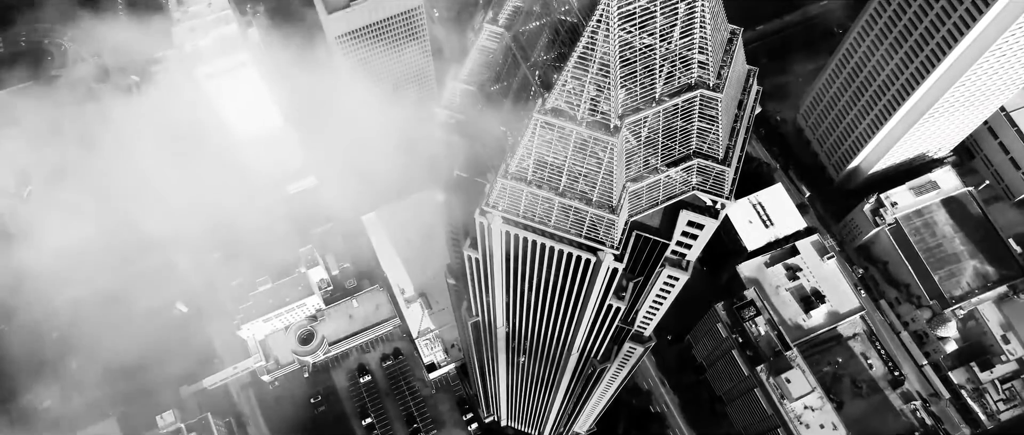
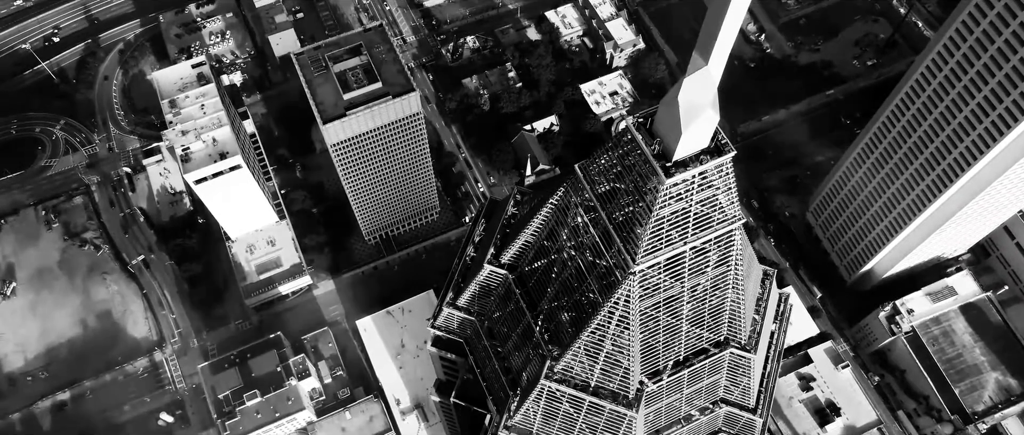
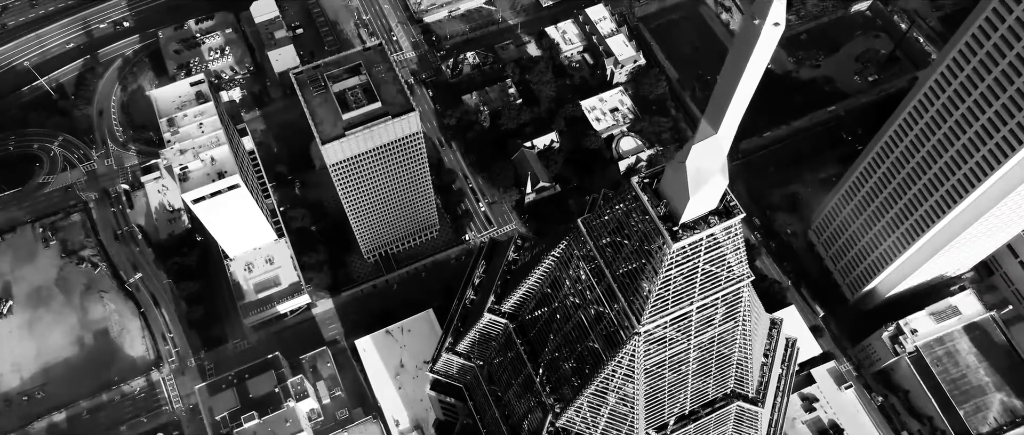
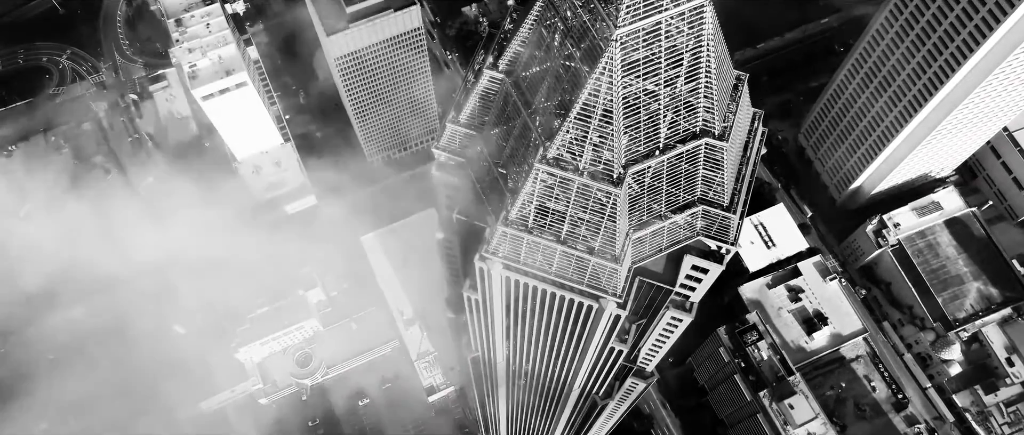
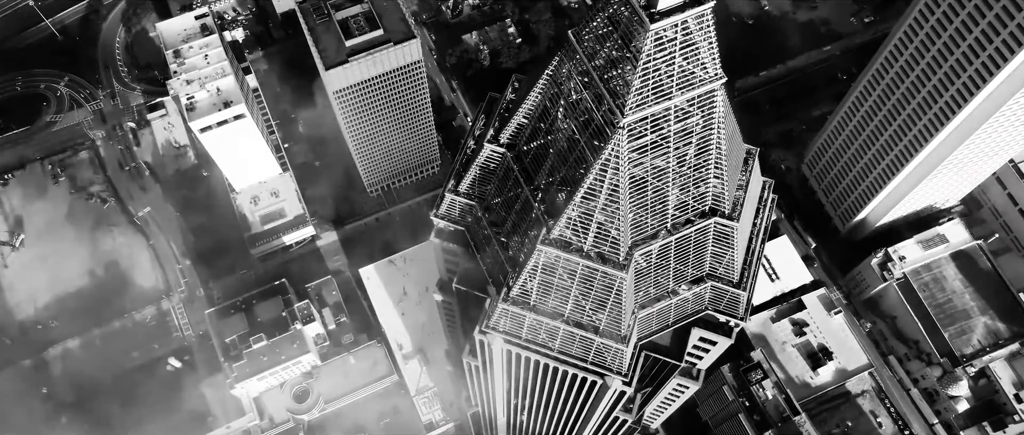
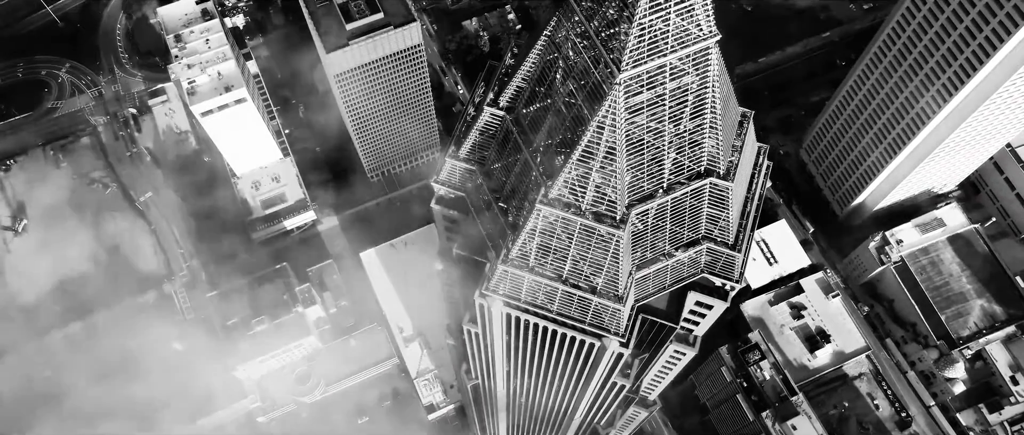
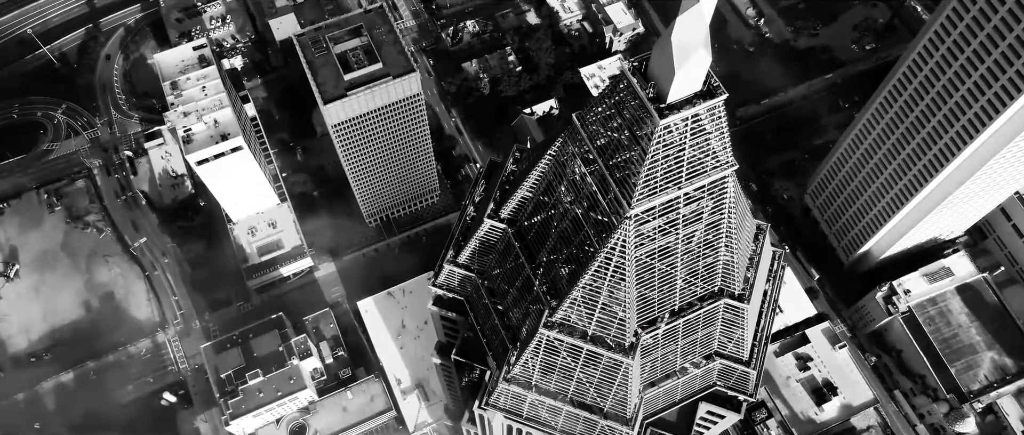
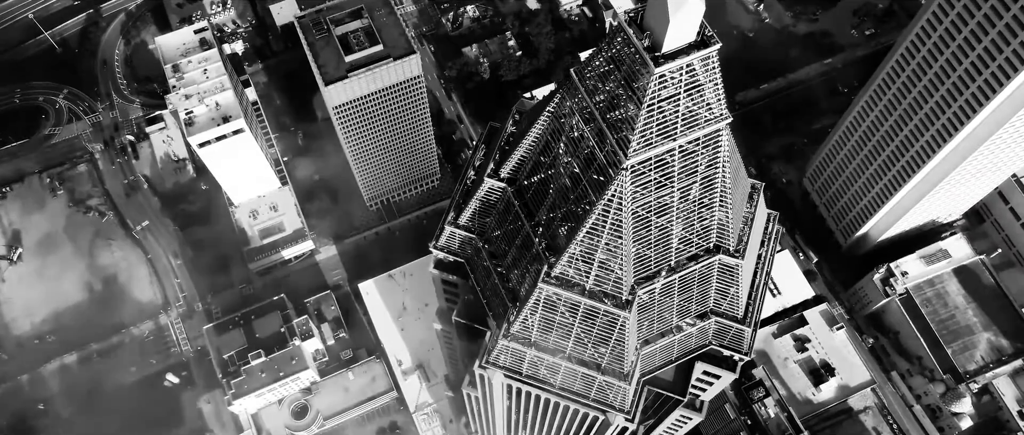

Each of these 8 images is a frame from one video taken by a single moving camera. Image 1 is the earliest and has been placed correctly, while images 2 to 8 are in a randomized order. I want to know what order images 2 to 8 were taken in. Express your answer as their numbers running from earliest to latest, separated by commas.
4, 6, 5, 8, 7, 2, 3
